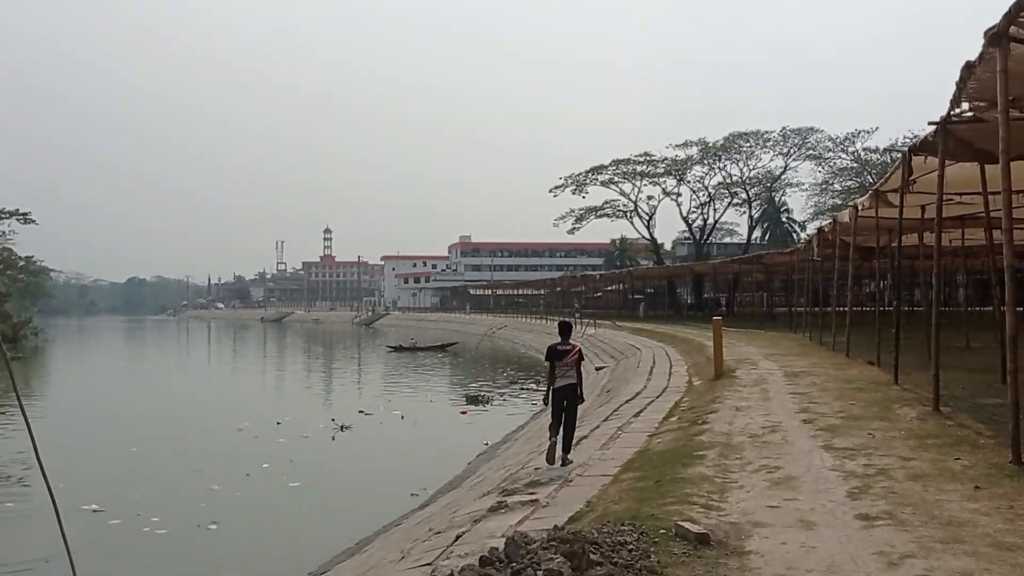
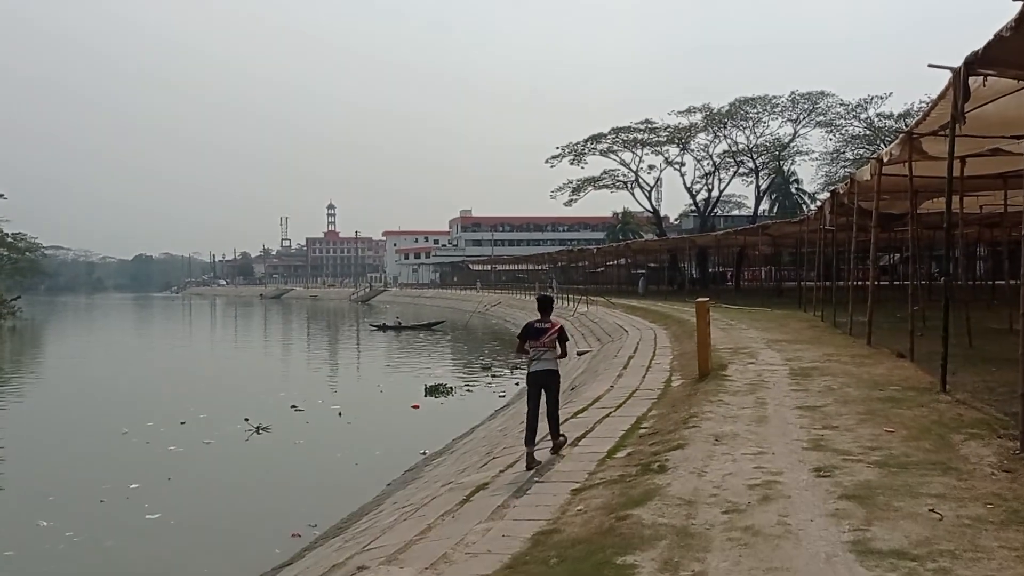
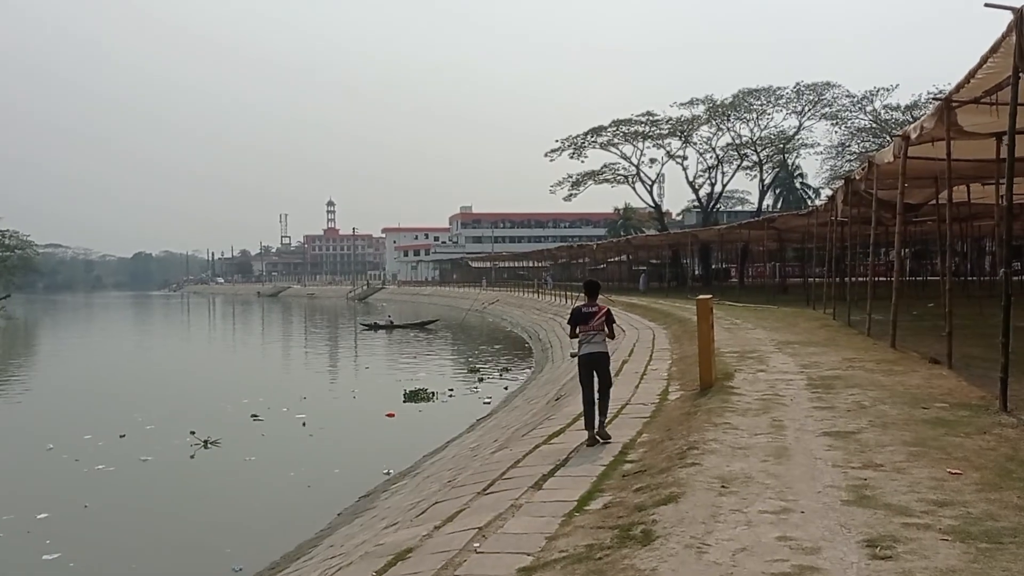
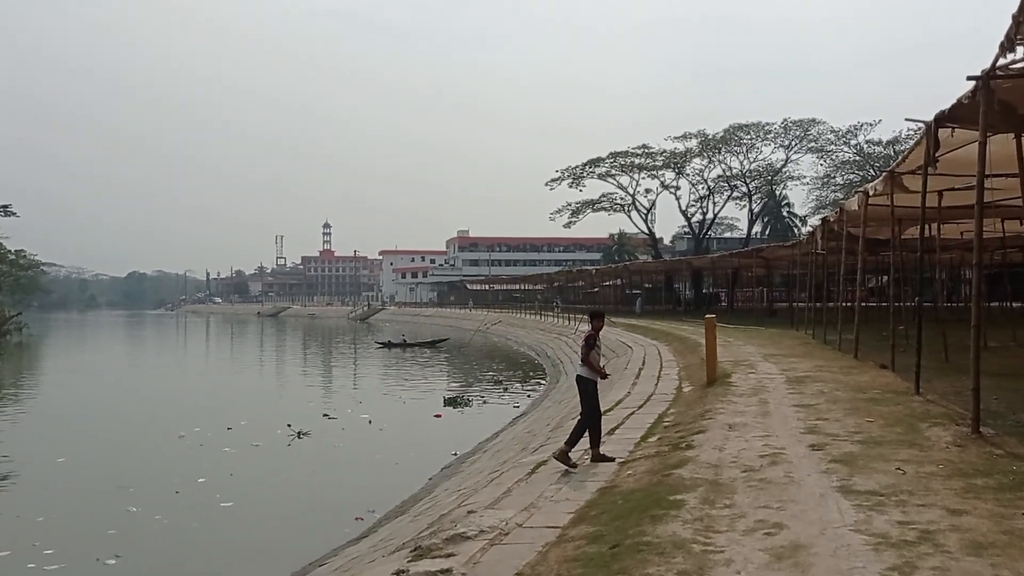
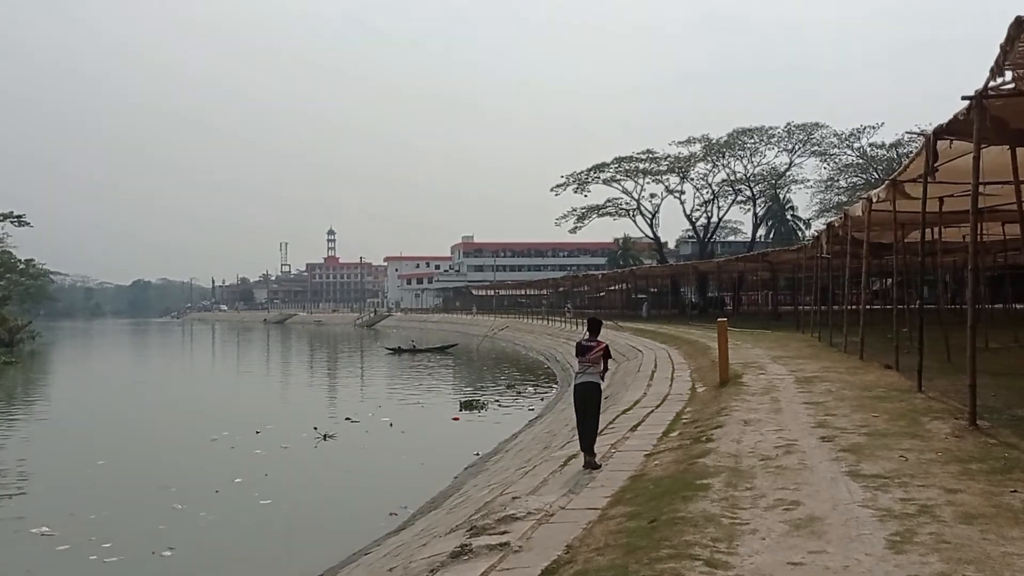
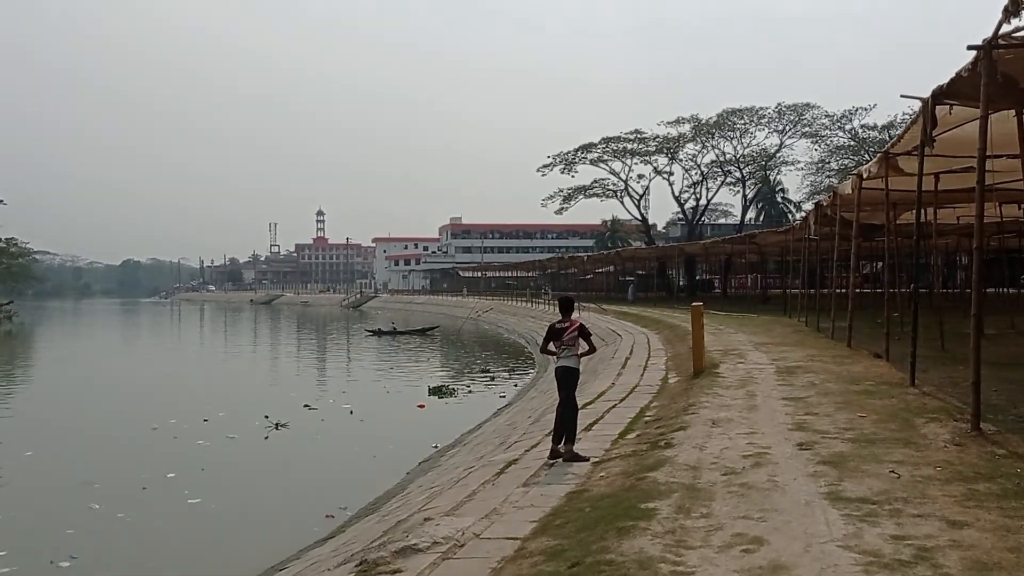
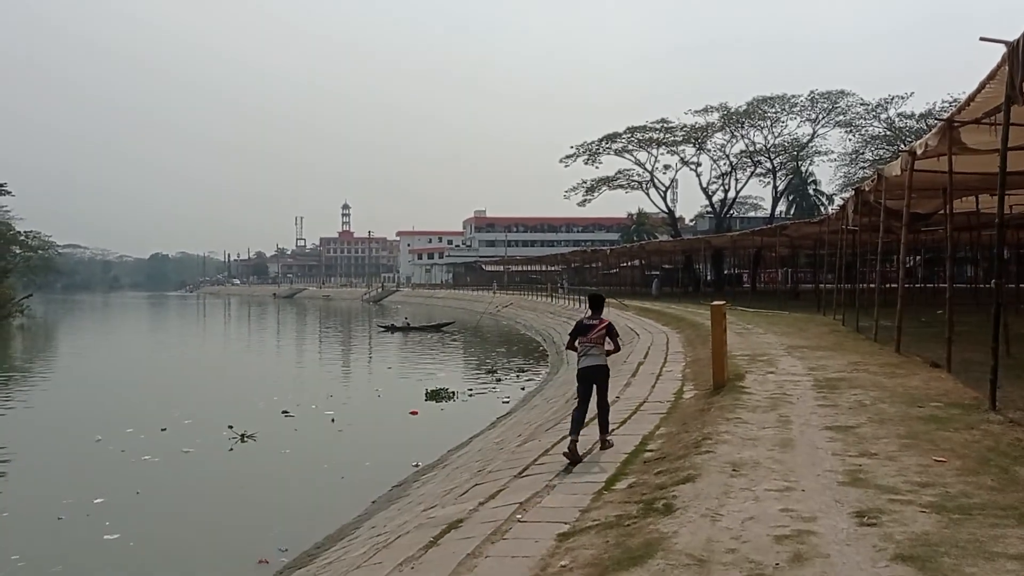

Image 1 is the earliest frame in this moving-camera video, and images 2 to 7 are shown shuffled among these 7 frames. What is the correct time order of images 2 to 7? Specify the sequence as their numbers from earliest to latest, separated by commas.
5, 4, 6, 2, 7, 3
